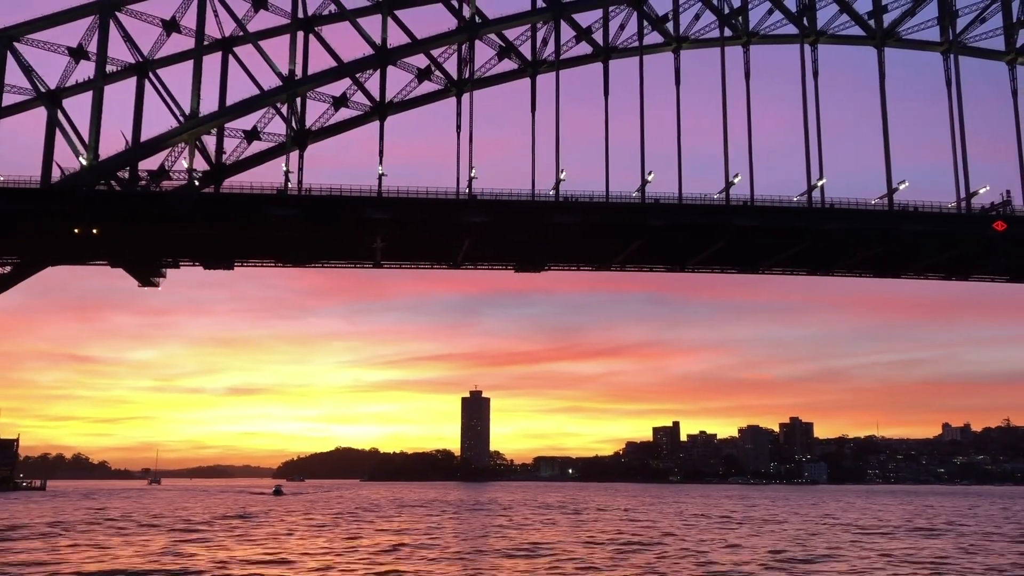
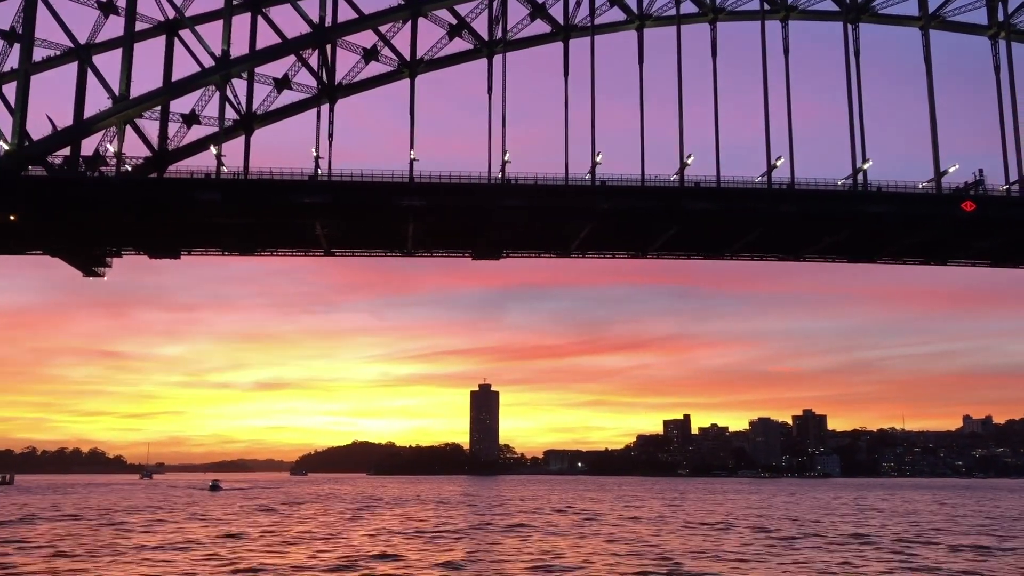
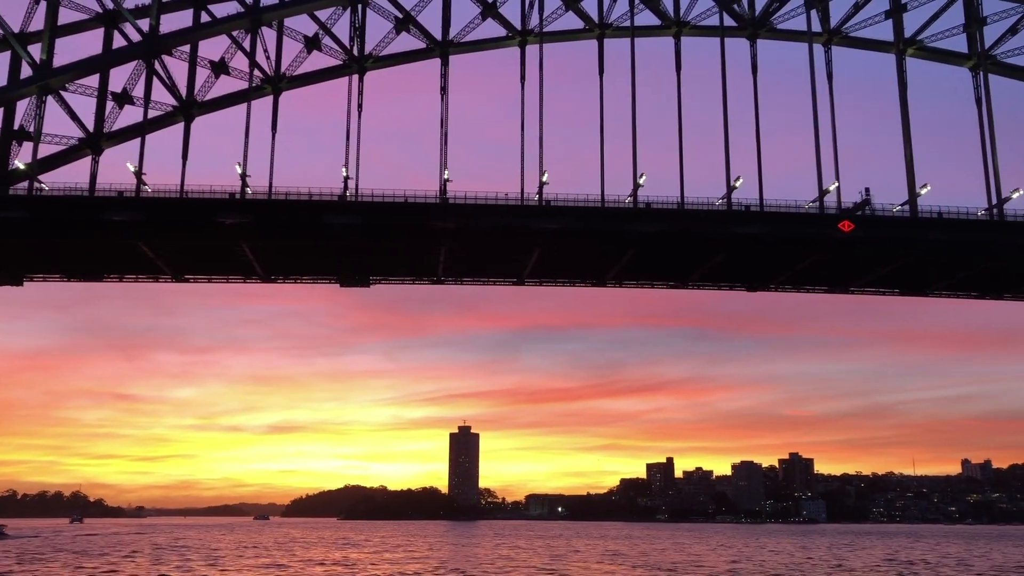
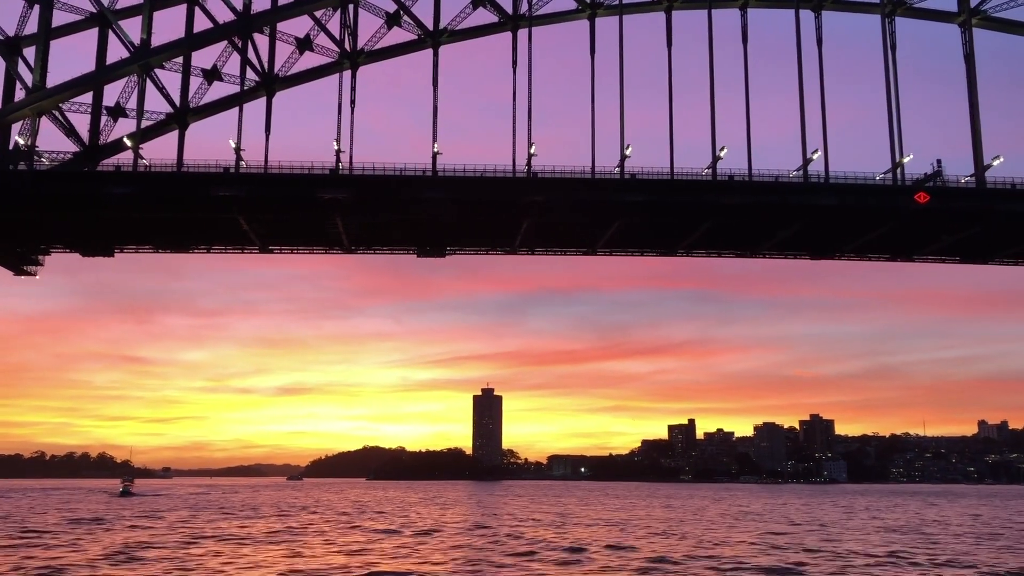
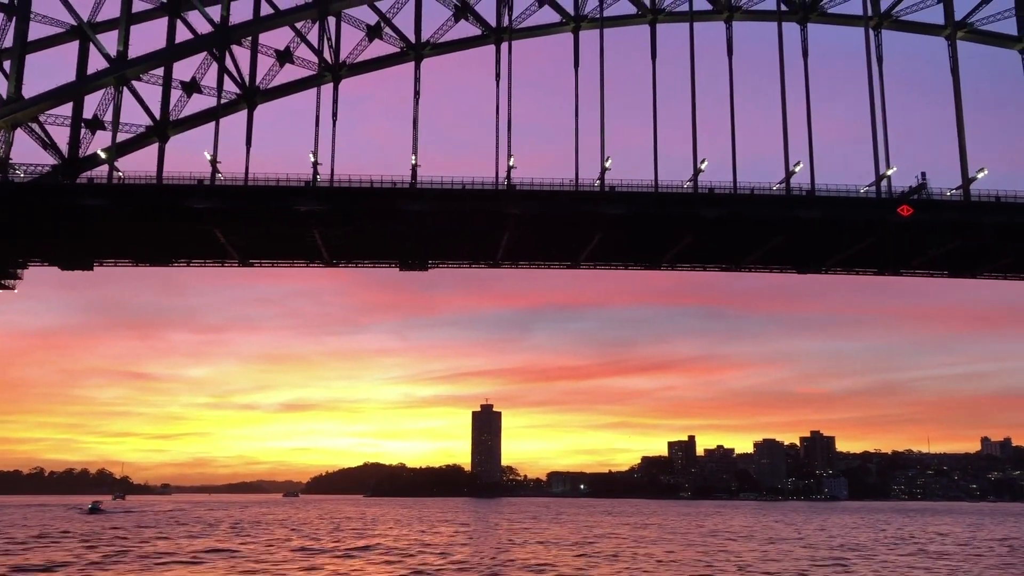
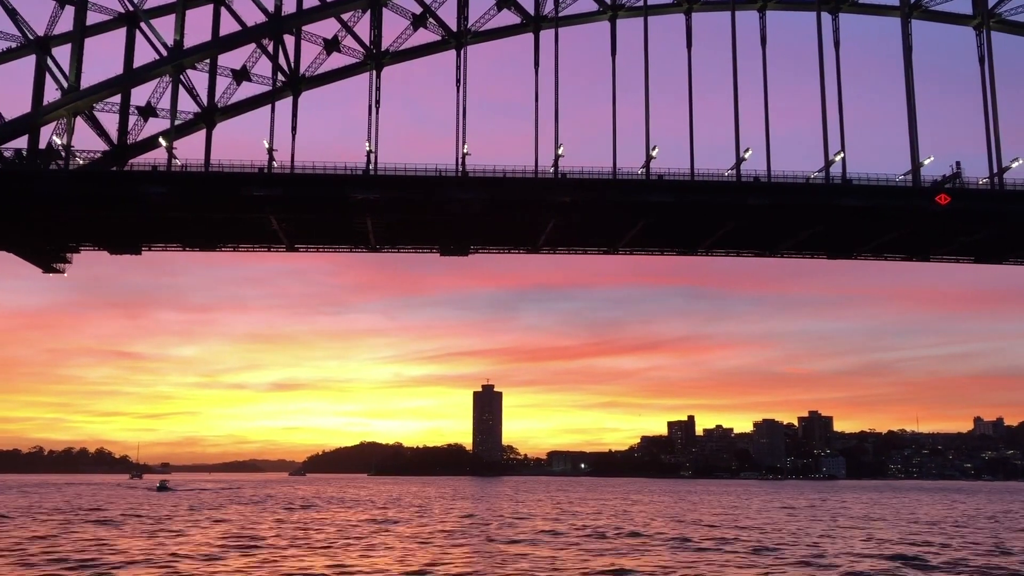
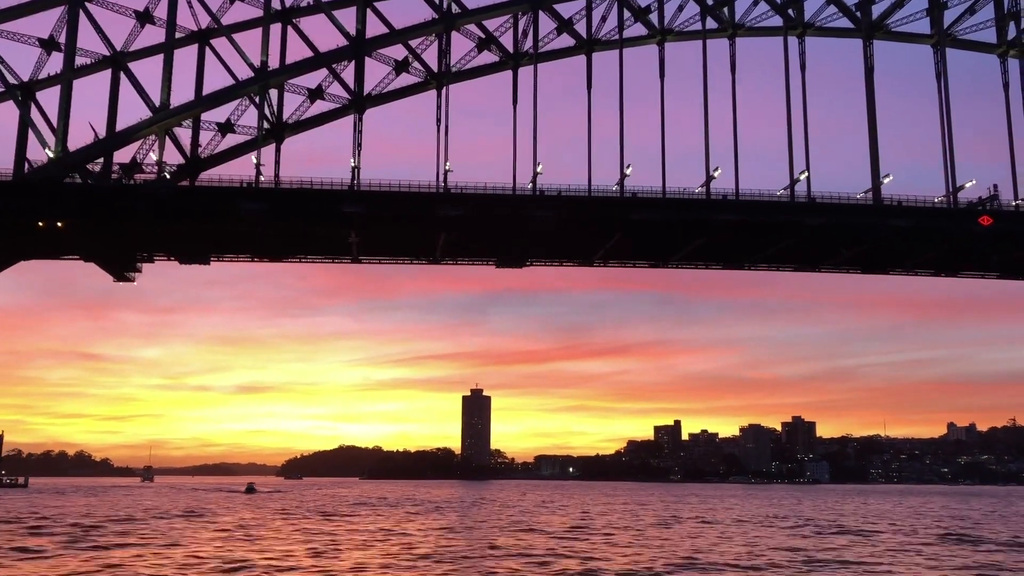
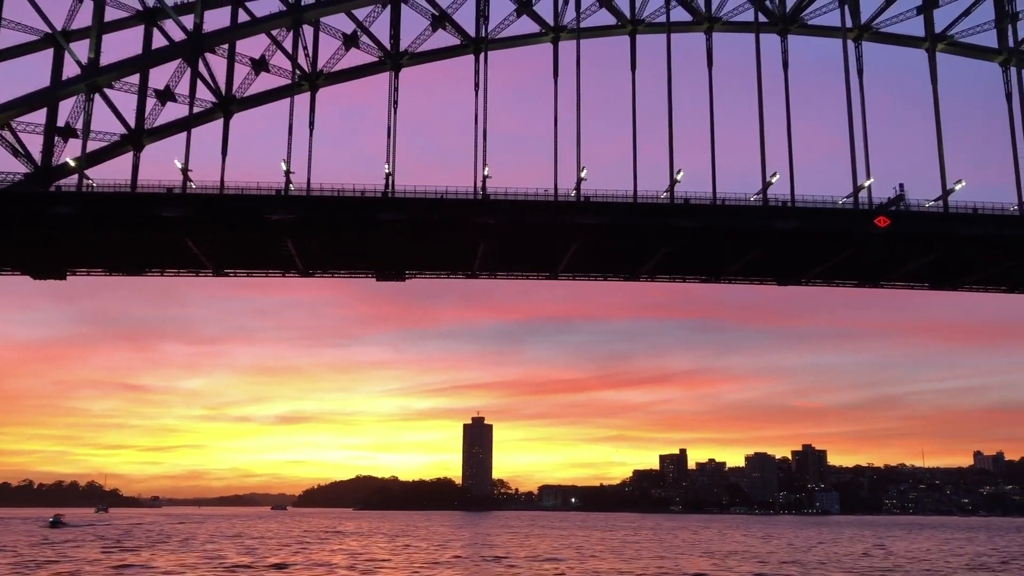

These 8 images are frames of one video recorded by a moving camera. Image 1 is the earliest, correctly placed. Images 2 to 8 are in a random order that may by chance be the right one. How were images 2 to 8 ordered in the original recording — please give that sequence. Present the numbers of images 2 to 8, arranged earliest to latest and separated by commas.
7, 2, 6, 4, 5, 8, 3
